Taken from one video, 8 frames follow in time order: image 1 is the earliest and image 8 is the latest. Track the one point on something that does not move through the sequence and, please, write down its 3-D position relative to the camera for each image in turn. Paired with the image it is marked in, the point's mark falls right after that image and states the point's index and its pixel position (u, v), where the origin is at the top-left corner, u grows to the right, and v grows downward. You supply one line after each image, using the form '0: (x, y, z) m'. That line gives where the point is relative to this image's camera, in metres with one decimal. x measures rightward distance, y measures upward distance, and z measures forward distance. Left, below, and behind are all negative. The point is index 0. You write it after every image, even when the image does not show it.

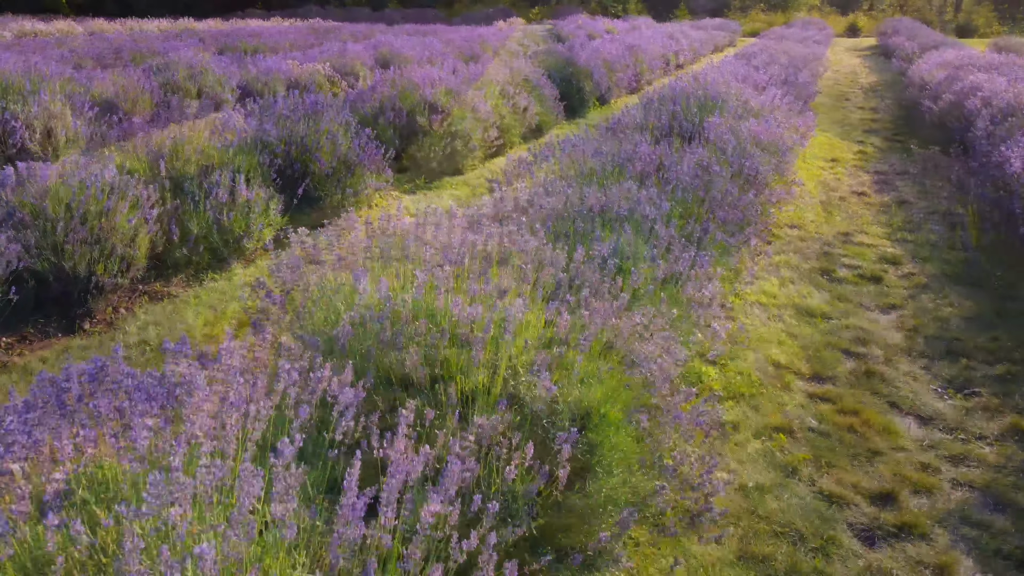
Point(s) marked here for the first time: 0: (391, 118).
0: (-0.9, +1.2, +5.7) m
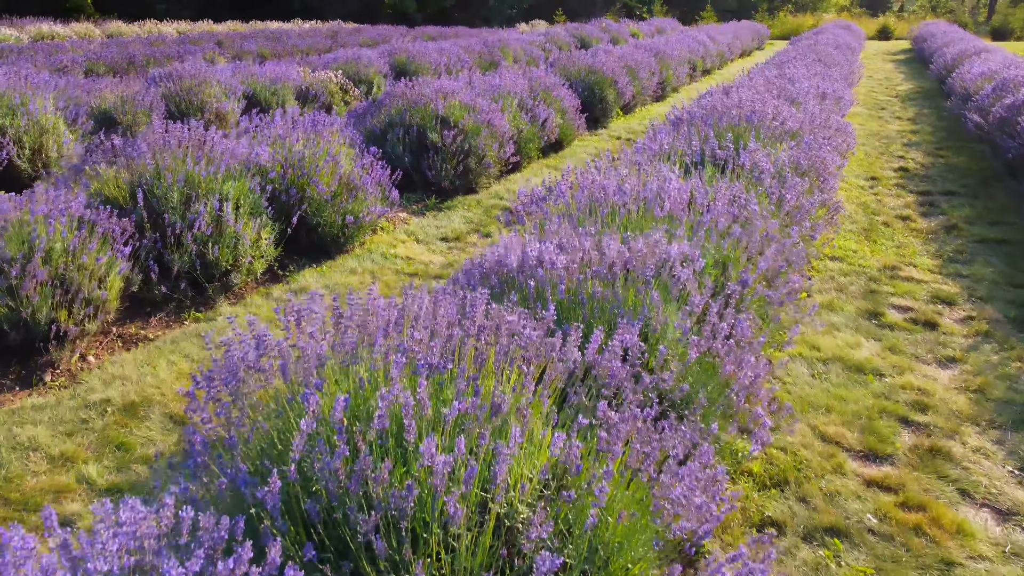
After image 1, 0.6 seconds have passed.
0: (-0.7, +1.0, +5.3) m
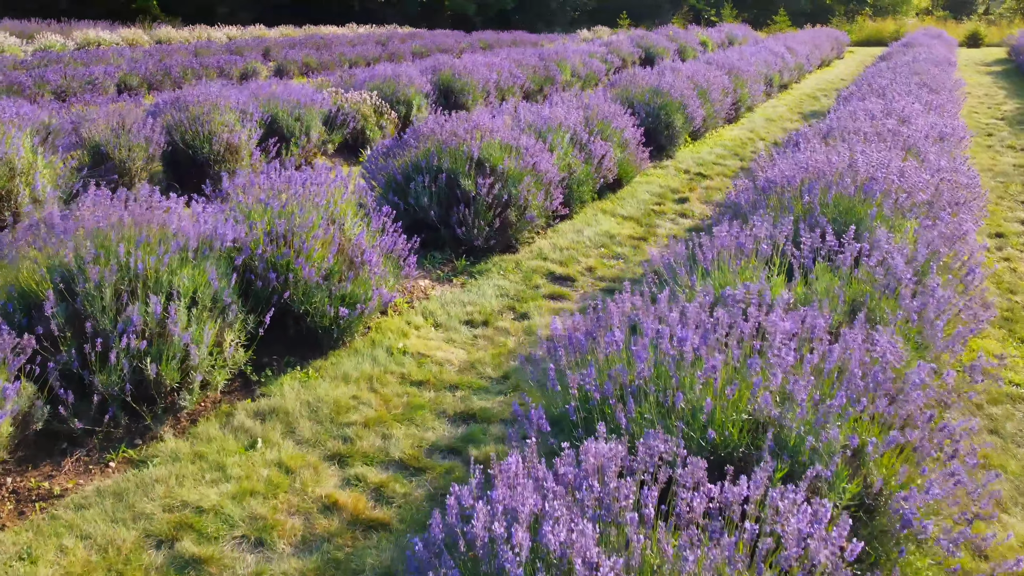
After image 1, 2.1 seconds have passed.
0: (-0.5, +0.6, +4.5) m
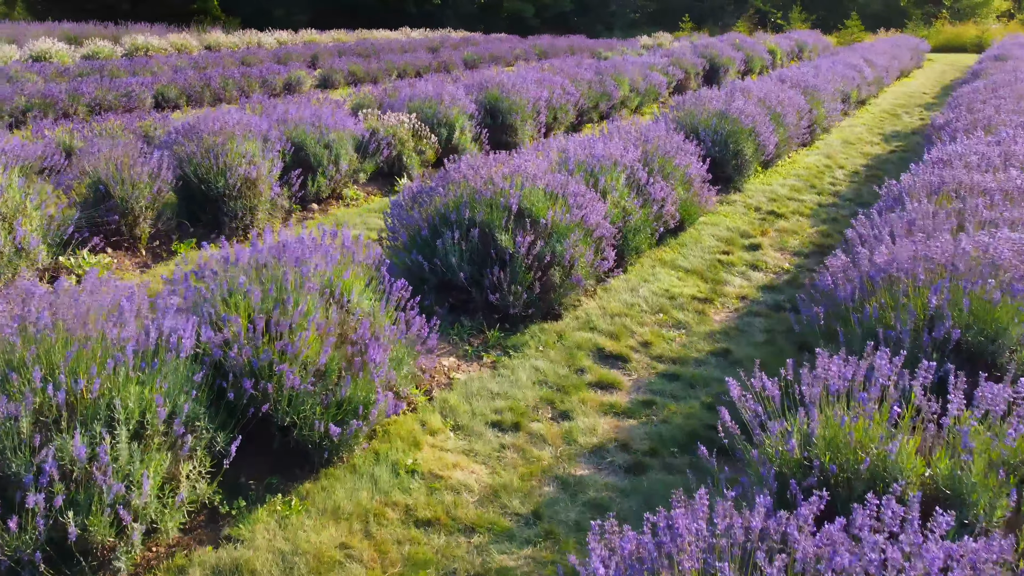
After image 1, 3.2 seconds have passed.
0: (-0.3, +0.2, +3.8) m
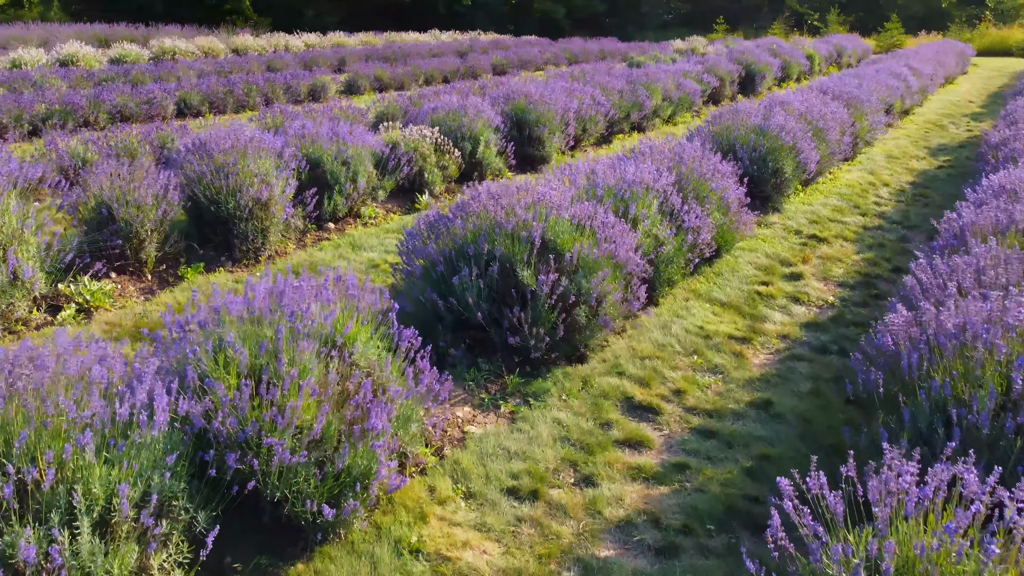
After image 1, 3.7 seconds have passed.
0: (-0.2, +0.1, +3.6) m
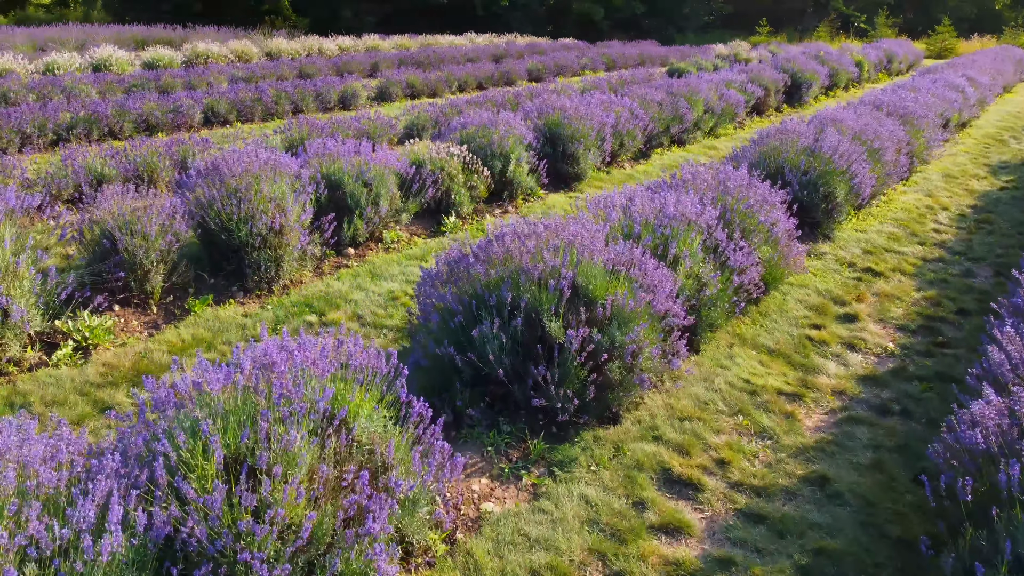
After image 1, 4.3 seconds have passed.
0: (-0.1, -0.1, +3.2) m
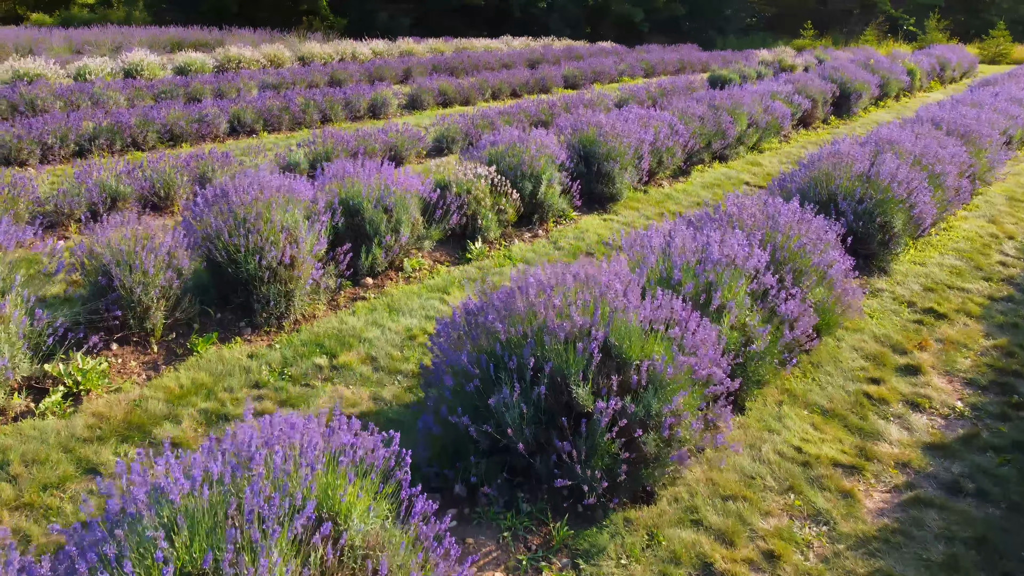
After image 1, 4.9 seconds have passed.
0: (0.0, -0.4, +2.9) m
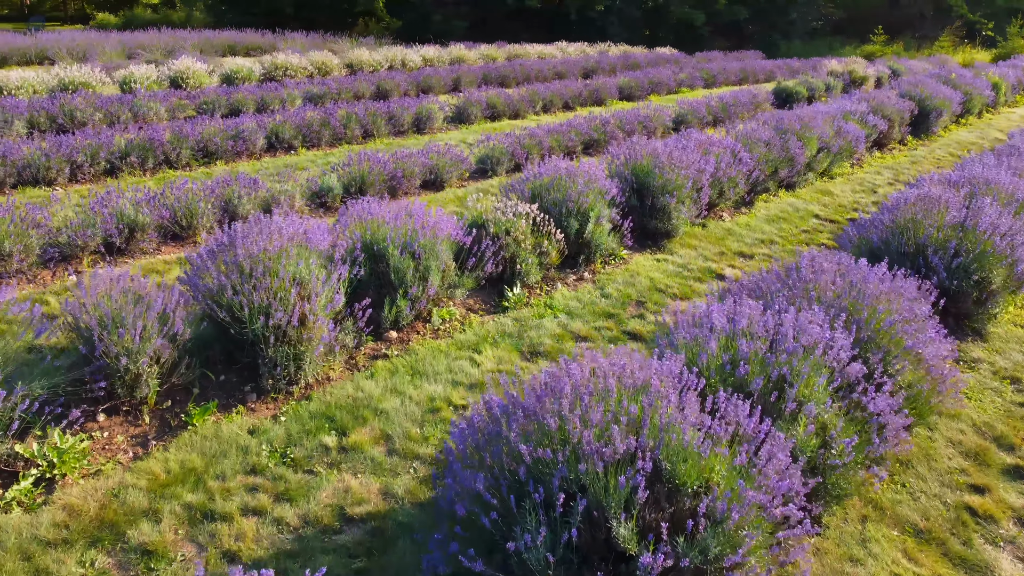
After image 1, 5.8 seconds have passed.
0: (+0.1, -0.7, +2.3) m
